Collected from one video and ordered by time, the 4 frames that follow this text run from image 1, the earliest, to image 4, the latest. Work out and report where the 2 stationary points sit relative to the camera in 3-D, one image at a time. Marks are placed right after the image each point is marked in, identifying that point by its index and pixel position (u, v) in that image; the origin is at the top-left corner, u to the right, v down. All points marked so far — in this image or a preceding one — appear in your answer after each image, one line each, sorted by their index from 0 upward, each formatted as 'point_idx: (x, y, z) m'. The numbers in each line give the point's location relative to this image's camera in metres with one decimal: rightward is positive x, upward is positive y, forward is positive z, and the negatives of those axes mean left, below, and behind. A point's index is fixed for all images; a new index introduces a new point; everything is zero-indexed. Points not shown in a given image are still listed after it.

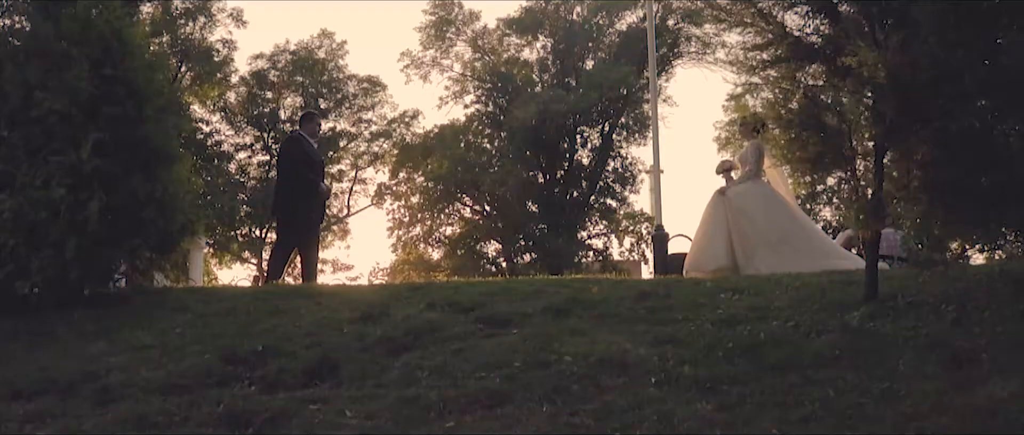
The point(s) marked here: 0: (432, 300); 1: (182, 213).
0: (-0.6, -0.7, +9.8) m
1: (-3.1, +0.1, +11.5) m
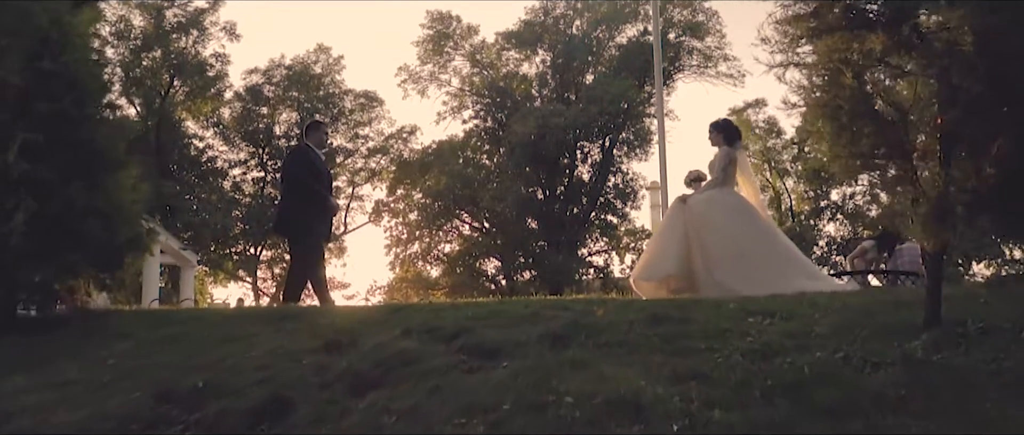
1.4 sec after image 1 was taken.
0: (-0.7, -0.7, +8.4) m
1: (-3.2, -0.1, +10.1) m
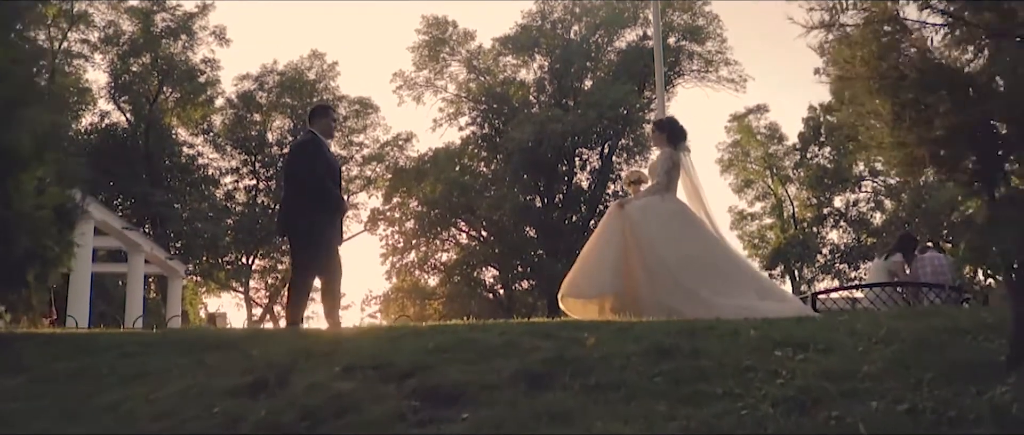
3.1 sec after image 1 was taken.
0: (-0.9, -0.8, +6.8) m
1: (-3.3, -0.1, +8.5) m
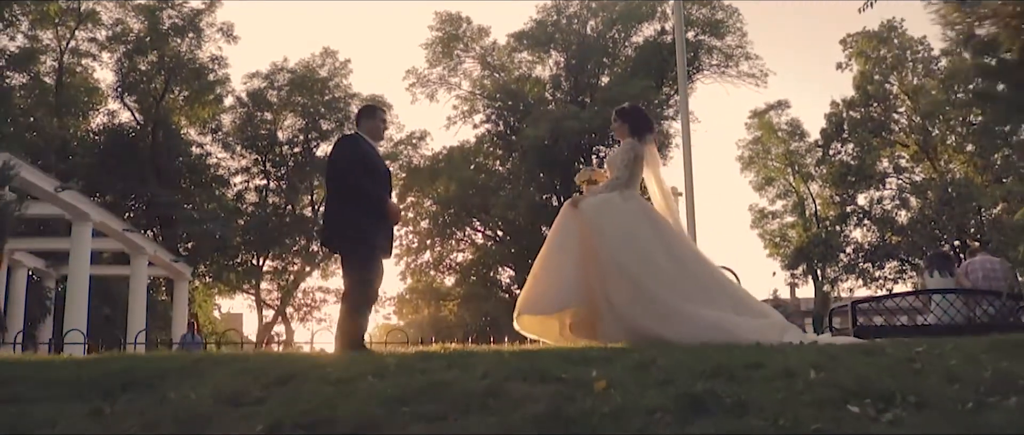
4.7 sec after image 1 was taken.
0: (-0.9, -0.8, +5.1) m
1: (-3.4, -0.2, +6.9) m
